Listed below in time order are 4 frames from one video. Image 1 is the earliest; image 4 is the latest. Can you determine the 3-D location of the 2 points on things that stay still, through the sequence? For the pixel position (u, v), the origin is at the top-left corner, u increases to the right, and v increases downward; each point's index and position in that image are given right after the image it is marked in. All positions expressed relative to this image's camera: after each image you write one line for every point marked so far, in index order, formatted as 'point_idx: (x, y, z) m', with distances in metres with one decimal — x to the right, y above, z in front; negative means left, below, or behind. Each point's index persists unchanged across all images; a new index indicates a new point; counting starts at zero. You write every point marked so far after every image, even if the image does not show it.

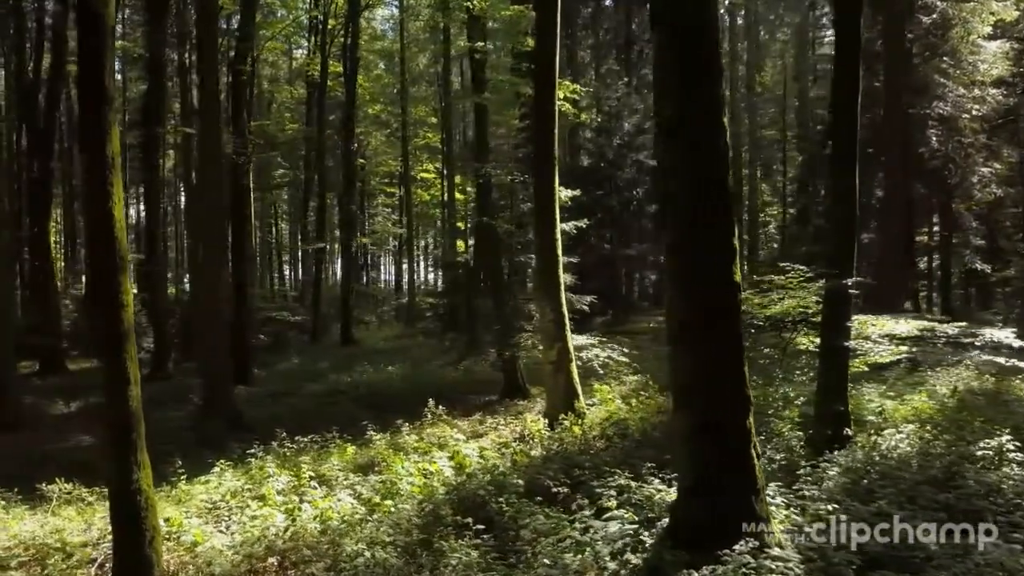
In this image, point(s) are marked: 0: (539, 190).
0: (+0.5, +1.6, +12.8) m
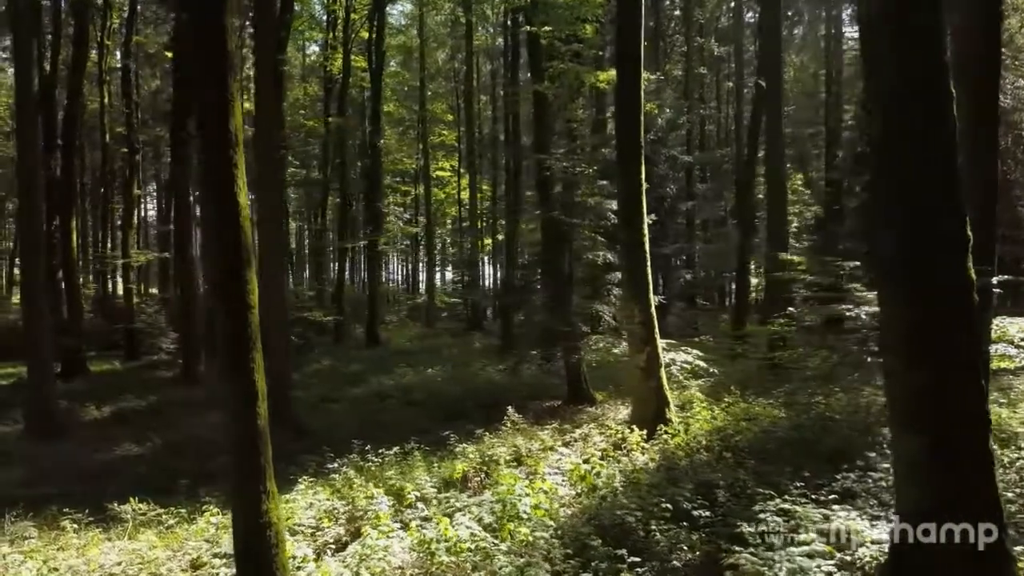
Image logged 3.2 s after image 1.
0: (+1.8, +1.6, +11.9) m
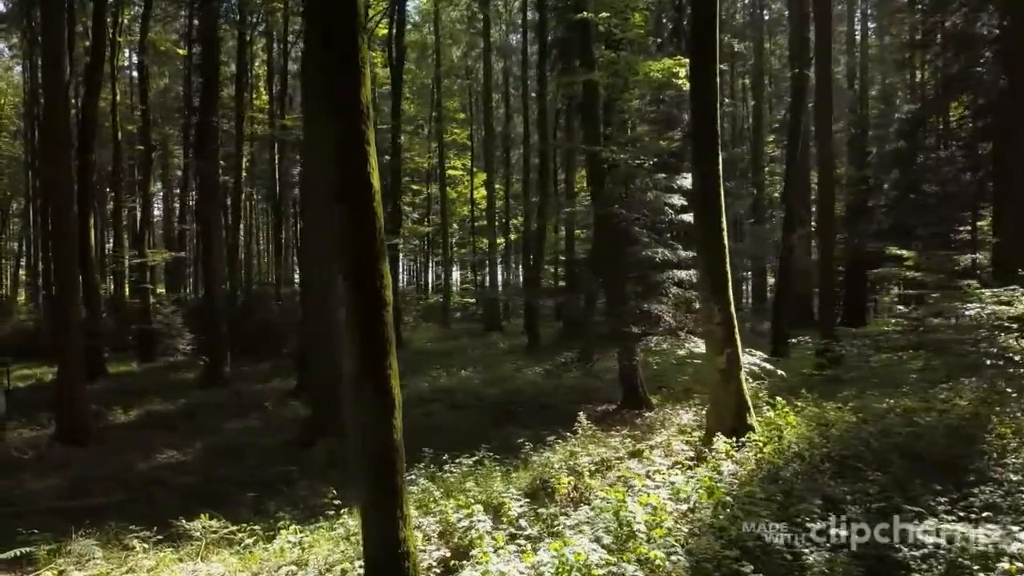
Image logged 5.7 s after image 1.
0: (+2.8, +1.7, +11.2) m
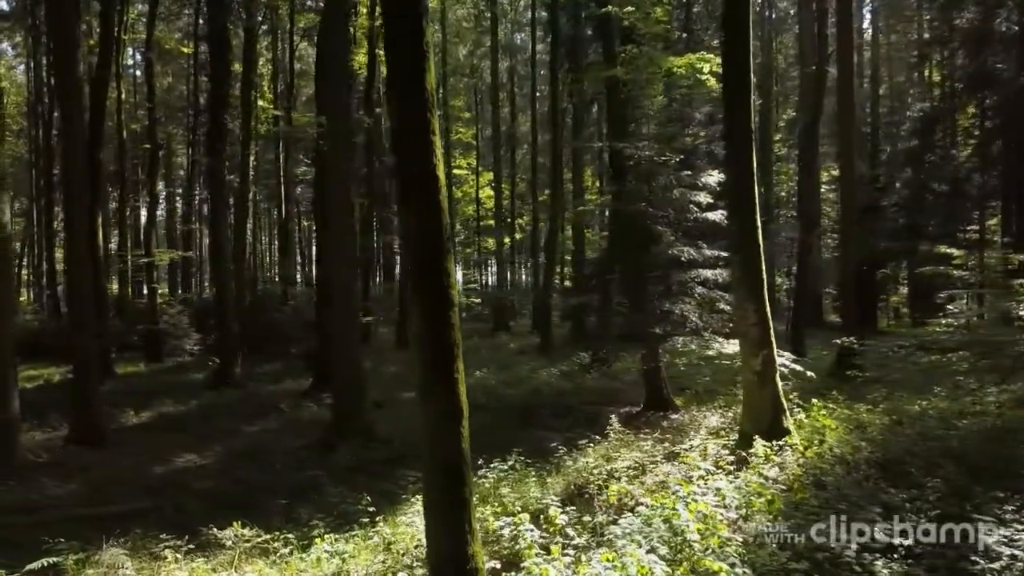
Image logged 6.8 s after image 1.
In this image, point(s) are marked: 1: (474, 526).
0: (+3.2, +1.7, +11.0) m
1: (-0.2, -1.5, +4.3) m
